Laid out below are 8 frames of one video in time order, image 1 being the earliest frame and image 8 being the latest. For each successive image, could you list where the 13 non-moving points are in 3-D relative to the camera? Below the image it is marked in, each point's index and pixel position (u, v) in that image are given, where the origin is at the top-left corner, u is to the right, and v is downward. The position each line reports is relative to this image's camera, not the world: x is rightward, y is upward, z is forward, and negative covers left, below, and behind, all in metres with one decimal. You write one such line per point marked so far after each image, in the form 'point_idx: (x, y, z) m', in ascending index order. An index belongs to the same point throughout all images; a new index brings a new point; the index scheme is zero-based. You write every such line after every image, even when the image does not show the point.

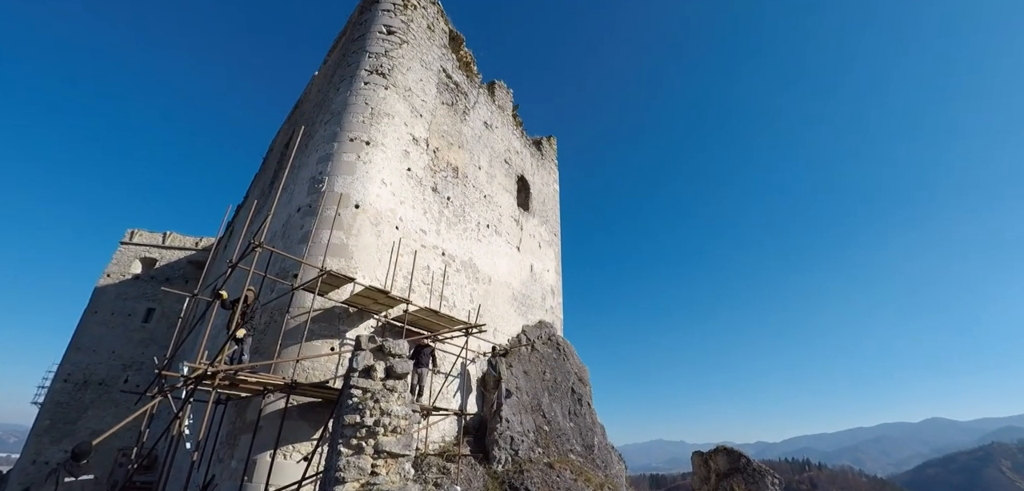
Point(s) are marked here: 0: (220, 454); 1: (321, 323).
0: (-4.8, -3.4, +6.8) m
1: (-3.1, -1.3, +6.8) m
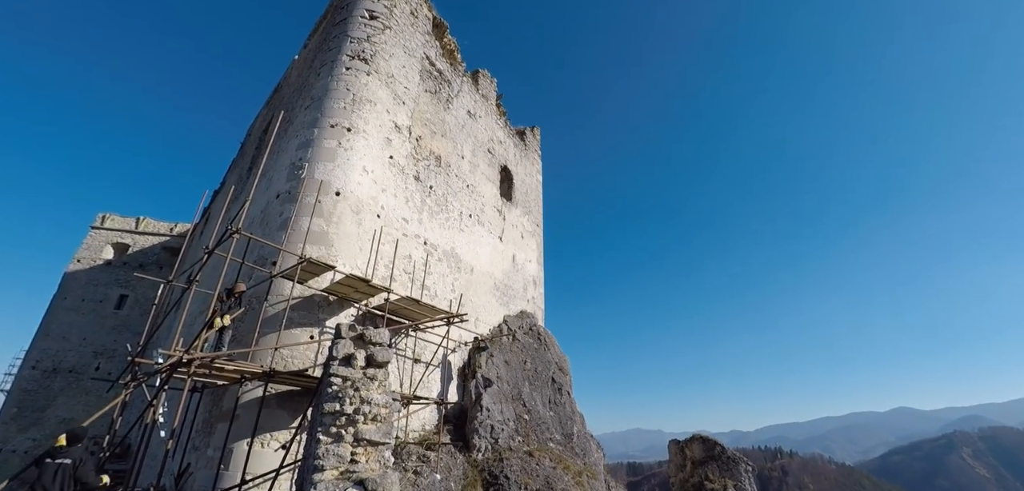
0: (-5.1, -3.2, +6.7) m
1: (-3.4, -1.1, +6.7) m
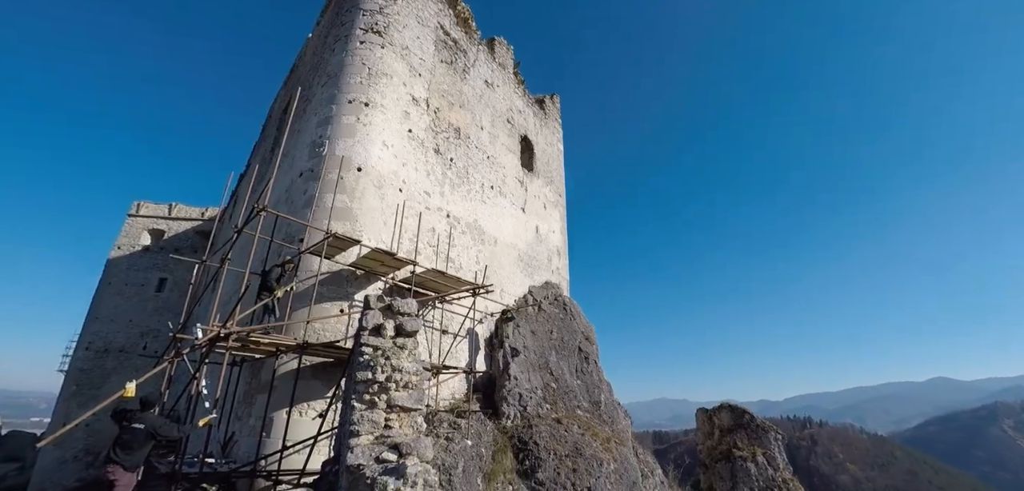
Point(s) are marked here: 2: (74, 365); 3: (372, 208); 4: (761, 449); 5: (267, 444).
0: (-4.6, -2.8, +7.0) m
1: (-3.0, -0.7, +6.9) m
2: (-15.5, -4.2, +14.8) m
3: (-2.6, +0.7, +7.6) m
4: (+7.3, -6.0, +12.3) m
5: (-3.6, -2.9, +6.1) m
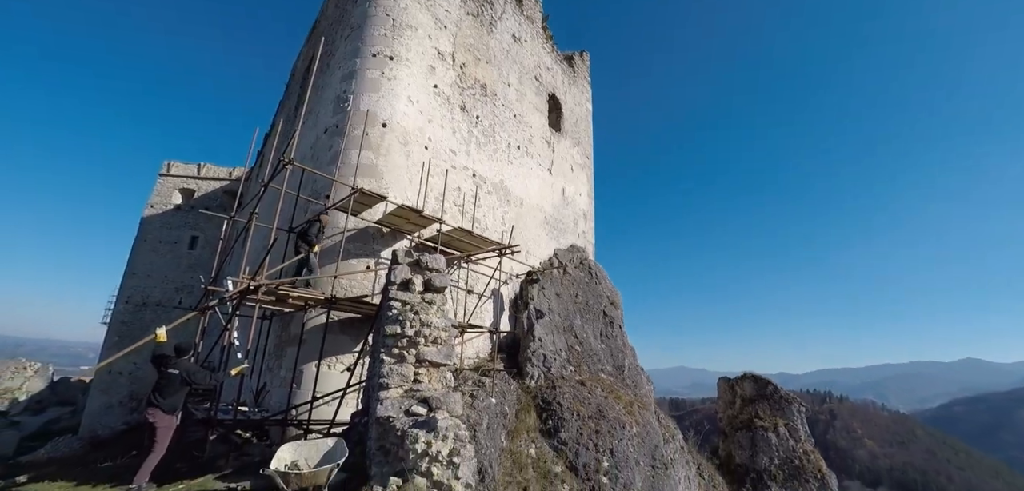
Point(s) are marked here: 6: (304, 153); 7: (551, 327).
0: (-4.2, -2.1, +7.2) m
1: (-2.6, 0.0, +6.8) m
2: (-14.8, -2.7, +15.5) m
3: (-2.0, +1.5, +7.5) m
4: (+7.9, -5.1, +12.1) m
5: (-3.2, -2.2, +6.2) m
6: (-4.1, +1.8, +8.3) m
7: (+0.8, -1.7, +8.6) m
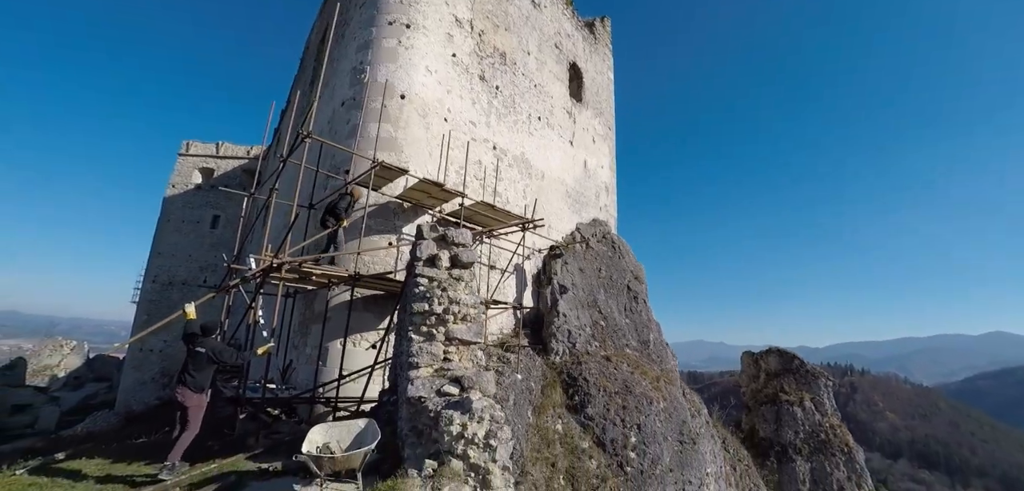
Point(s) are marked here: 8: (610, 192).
0: (-3.8, -1.7, +7.3) m
1: (-2.2, +0.4, +6.7) m
2: (-14.0, -1.9, +15.9) m
3: (-1.6, +1.9, +7.2) m
4: (+8.5, -4.2, +11.9) m
5: (-2.8, -1.9, +6.2) m
6: (-3.7, +2.3, +8.1) m
7: (+1.3, -1.2, +8.5) m
8: (+3.0, +1.6, +12.5) m
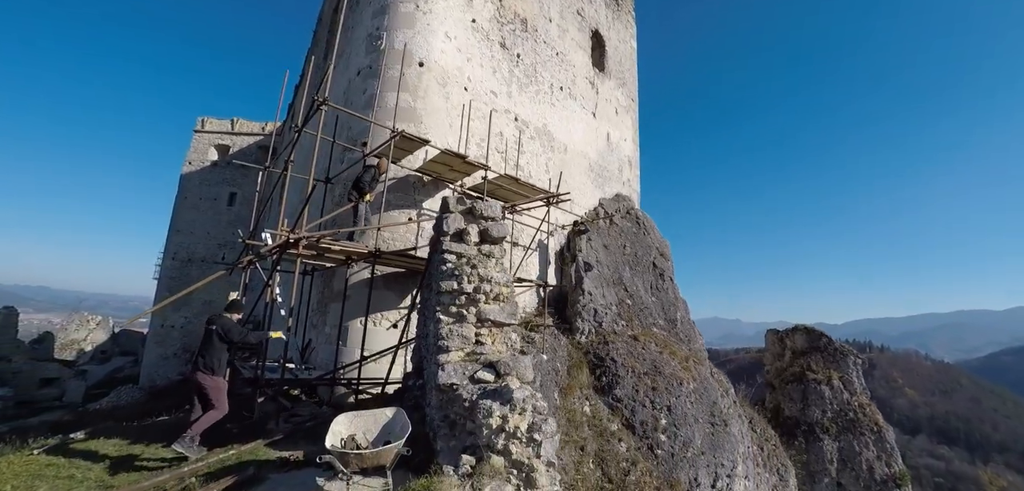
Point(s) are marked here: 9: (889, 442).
0: (-3.4, -1.3, +7.1) m
1: (-1.8, +0.8, +6.4) m
2: (-13.4, -1.1, +16.1) m
3: (-1.2, +2.3, +6.9) m
4: (+9.1, -3.6, +11.6) m
5: (-2.4, -1.5, +6.1) m
6: (-3.3, +2.8, +7.8) m
7: (+1.7, -0.7, +8.2) m
8: (+3.5, +2.3, +12.0) m
9: (+9.7, -5.2, +10.8) m
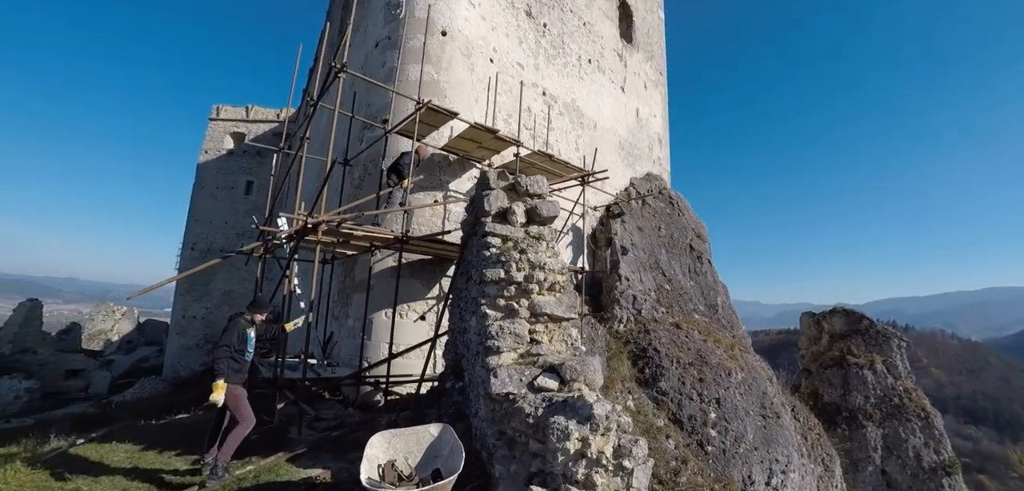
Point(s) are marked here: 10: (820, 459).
0: (-2.8, -1.0, +6.8) m
1: (-1.3, +1.0, +6.0) m
2: (-12.6, -0.7, +16.0) m
3: (-0.8, +2.5, +6.3) m
4: (+9.8, -3.1, +10.9) m
5: (-1.9, -1.3, +5.7) m
6: (-2.8, +3.0, +7.3) m
7: (+2.3, -0.4, +7.7) m
8: (+4.1, +2.7, +11.4) m
9: (+10.4, -4.7, +10.1) m
10: (+6.8, -4.8, +9.2) m
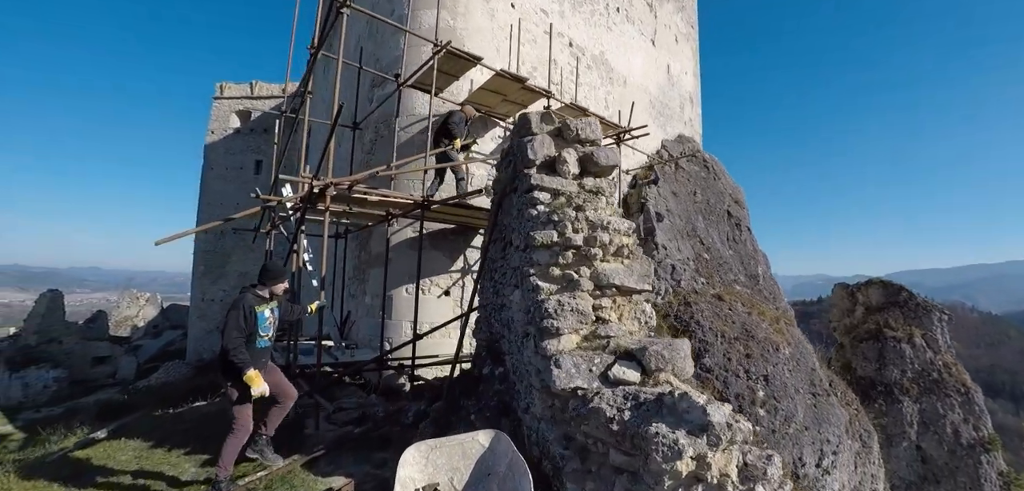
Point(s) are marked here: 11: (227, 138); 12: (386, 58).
0: (-2.4, -0.6, +6.3) m
1: (-0.9, +1.4, +5.3) m
2: (-11.9, +0.1, +15.8) m
3: (-0.4, +2.9, +5.6) m
4: (+10.4, -2.2, +10.2) m
5: (-1.5, -0.9, +5.2) m
6: (-2.4, +3.4, +6.6) m
7: (+2.7, +0.2, +7.0) m
8: (+4.6, +3.5, +10.5) m
9: (+11.0, -3.8, +9.5) m
10: (+7.3, -4.0, +8.6) m
11: (-11.4, +4.3, +16.6) m
12: (-1.7, +2.5, +5.7) m
